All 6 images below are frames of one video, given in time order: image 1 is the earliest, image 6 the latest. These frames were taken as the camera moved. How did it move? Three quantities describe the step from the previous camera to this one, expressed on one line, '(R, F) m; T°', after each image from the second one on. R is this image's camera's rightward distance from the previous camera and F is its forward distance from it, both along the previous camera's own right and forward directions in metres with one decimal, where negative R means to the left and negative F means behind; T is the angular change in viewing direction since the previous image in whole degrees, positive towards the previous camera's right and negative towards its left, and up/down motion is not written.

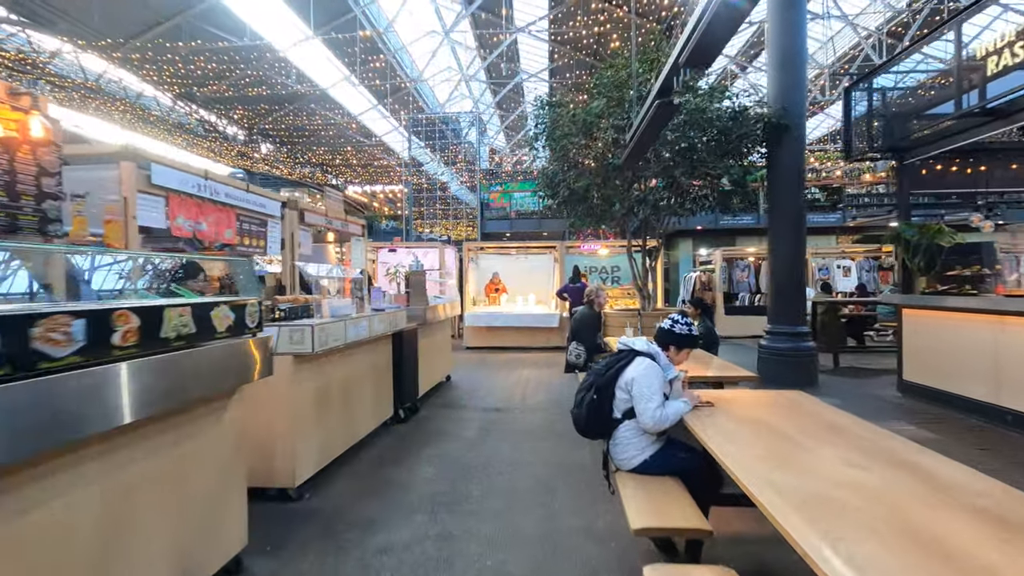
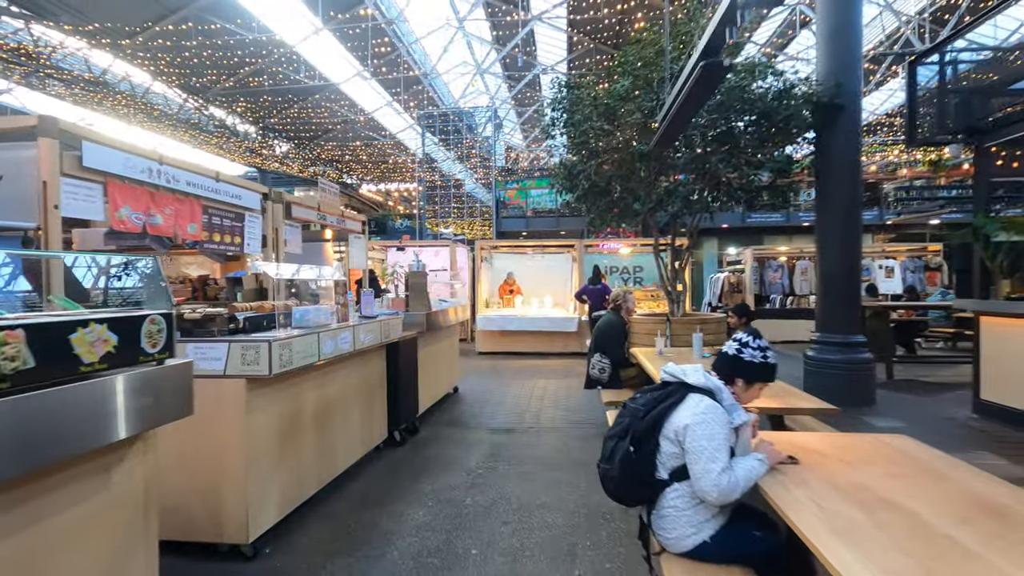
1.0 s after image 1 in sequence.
(0.0, +0.7) m; -2°
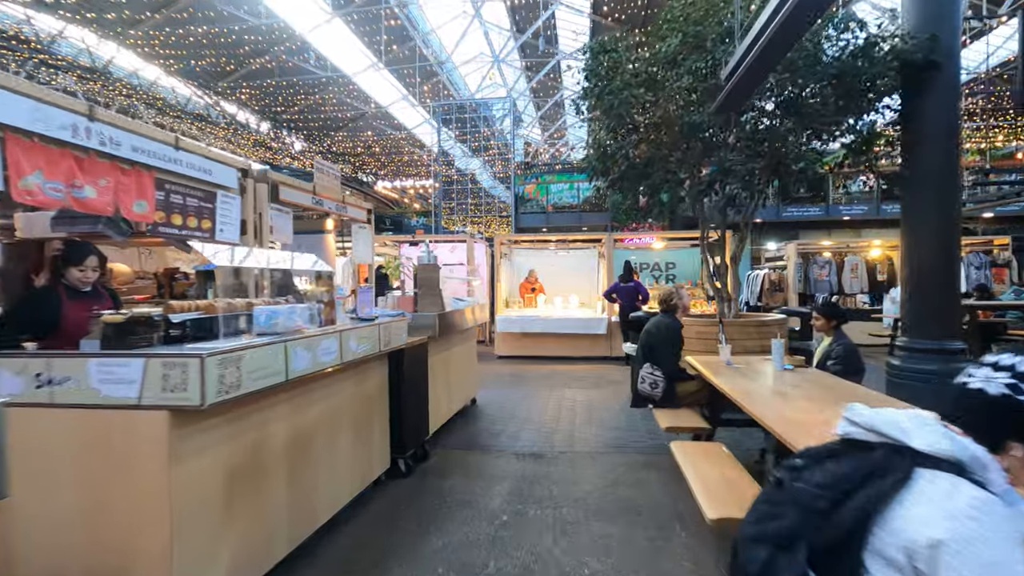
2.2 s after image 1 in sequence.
(-0.1, +0.9) m; -2°
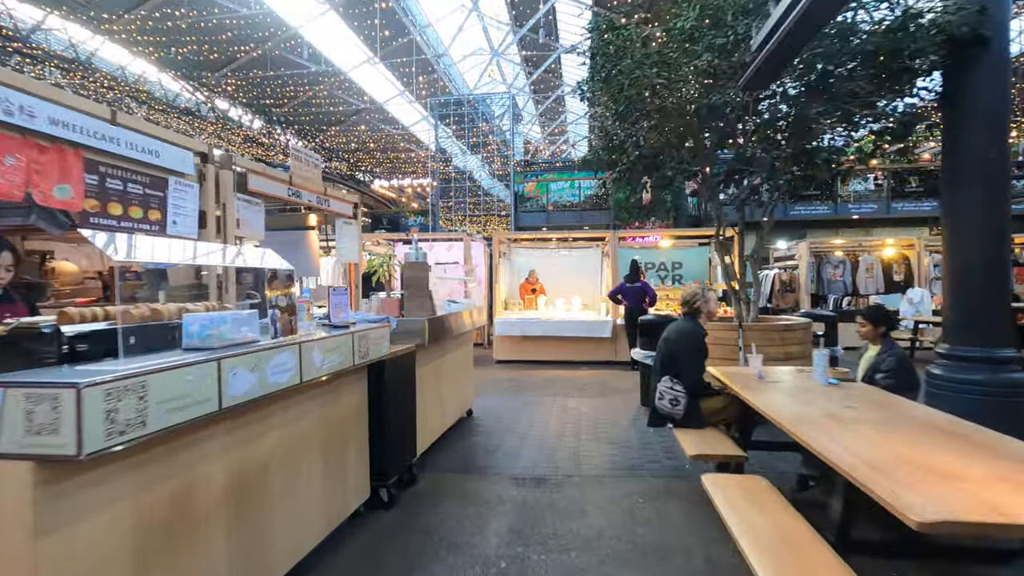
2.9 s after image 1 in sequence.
(0.0, +0.5) m; 0°
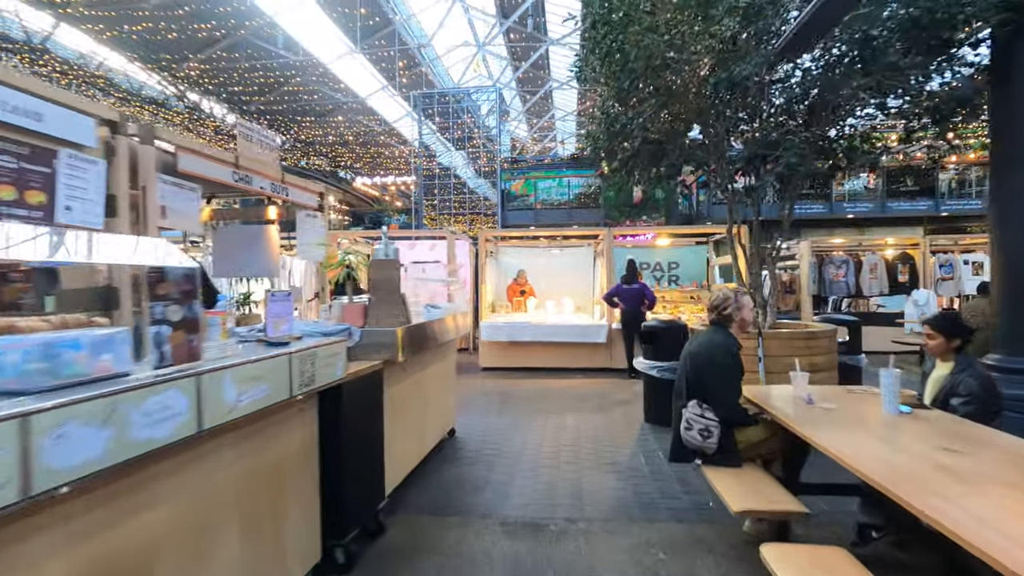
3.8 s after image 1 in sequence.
(0.0, +0.7) m; +2°
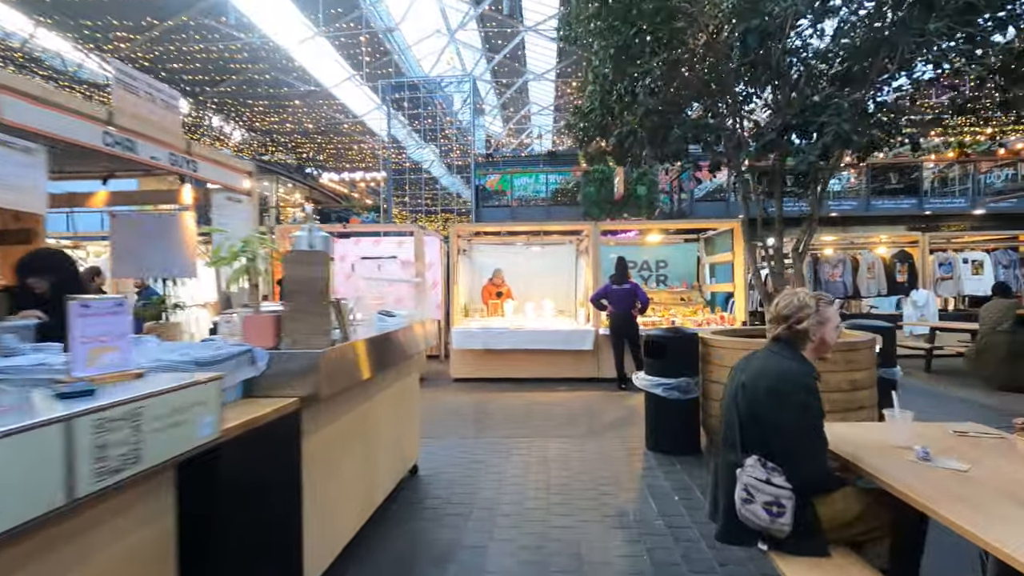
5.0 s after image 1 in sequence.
(0.0, +0.9) m; +3°
